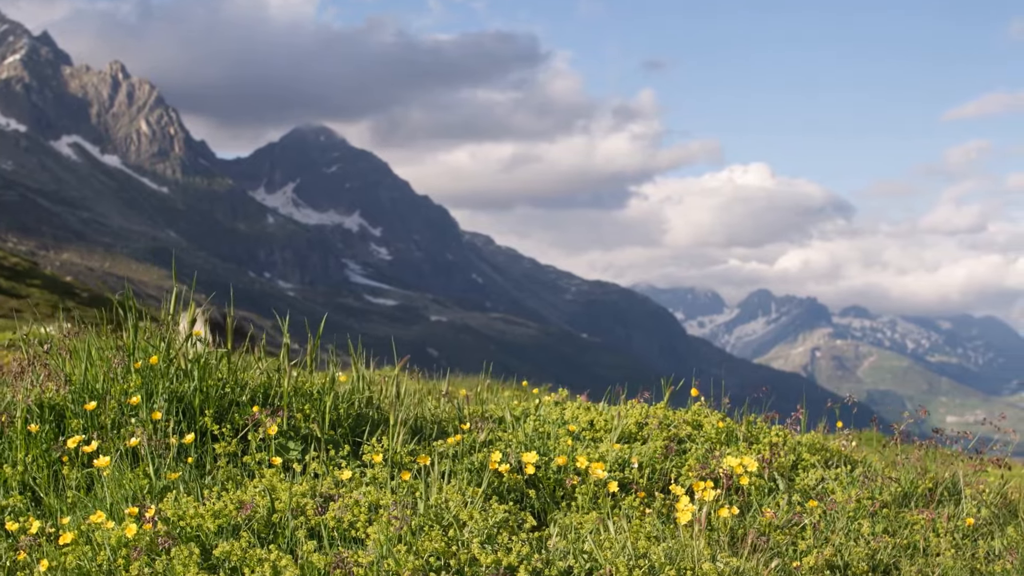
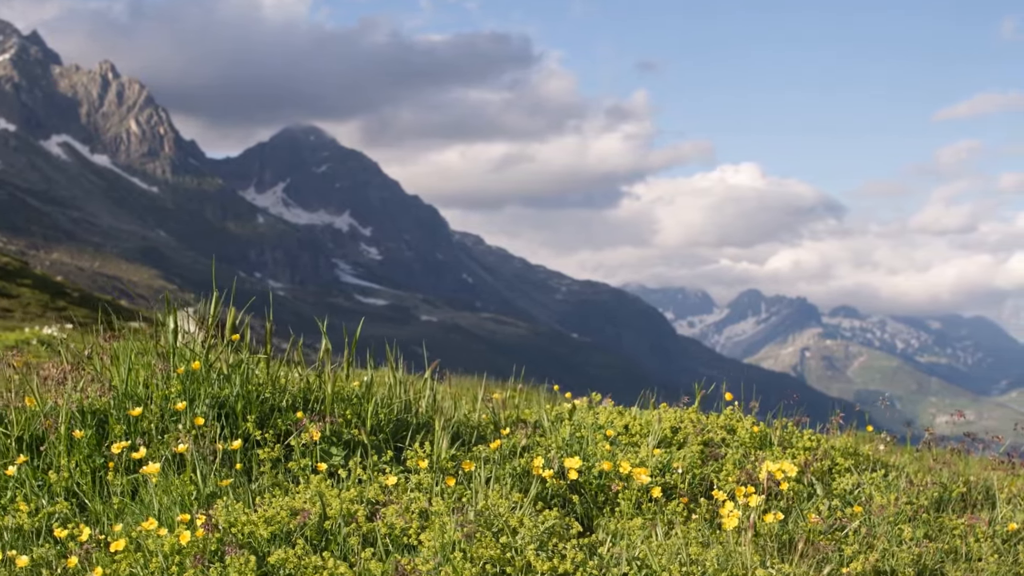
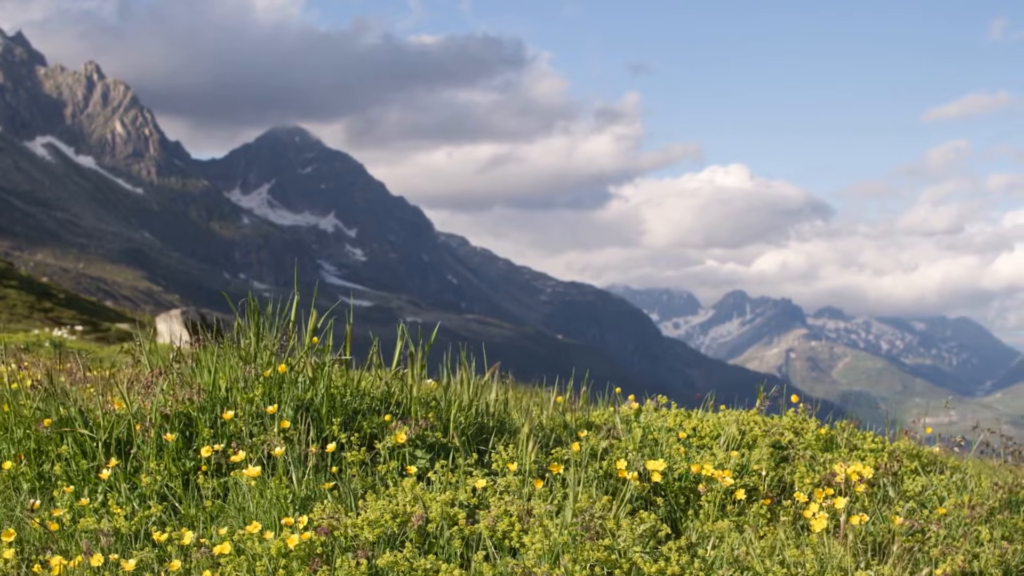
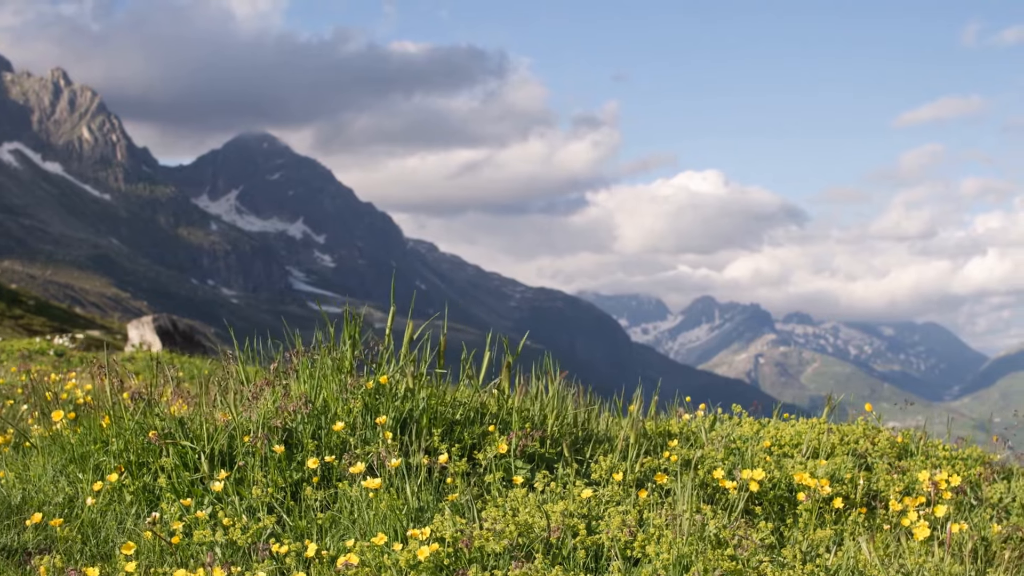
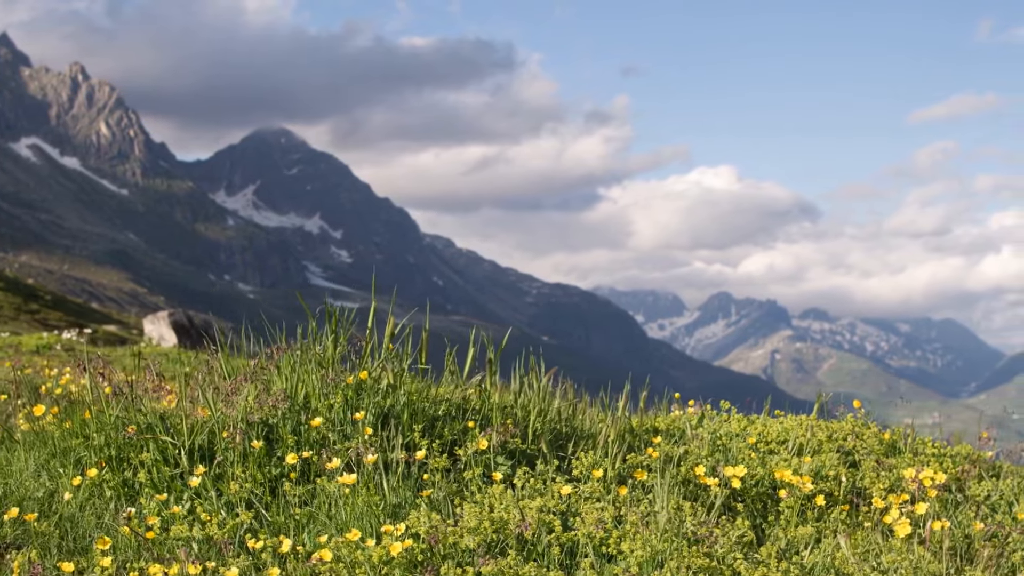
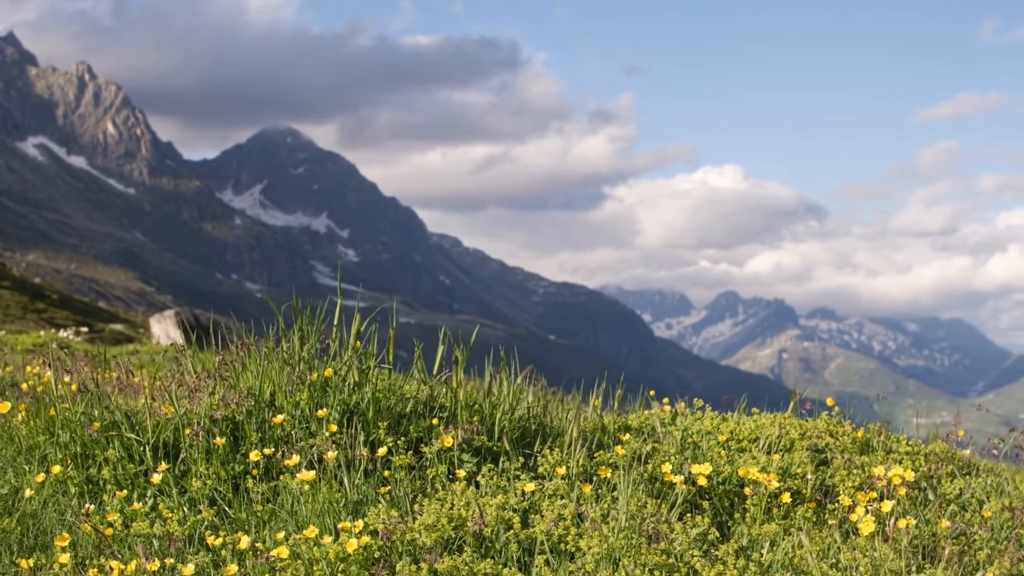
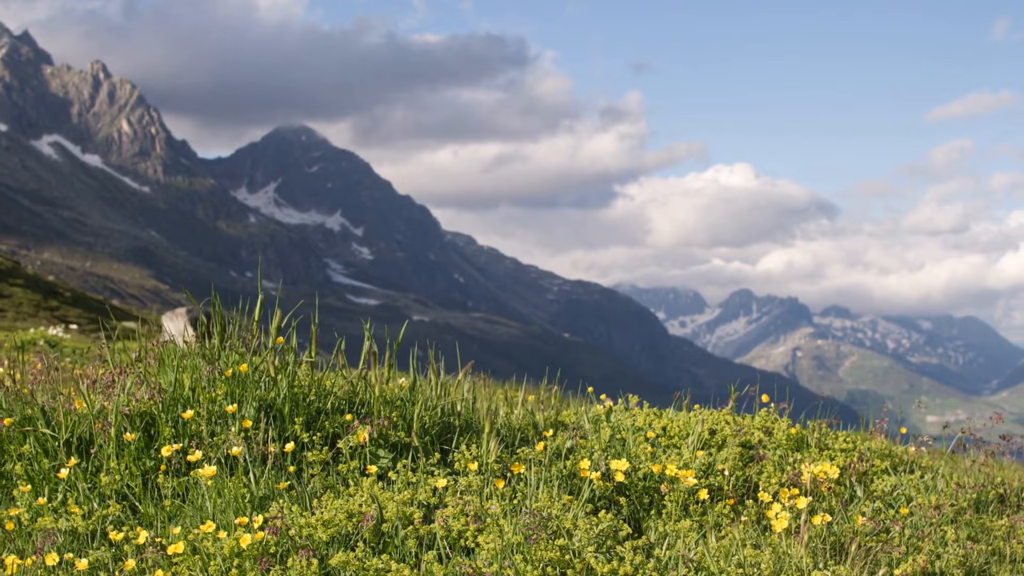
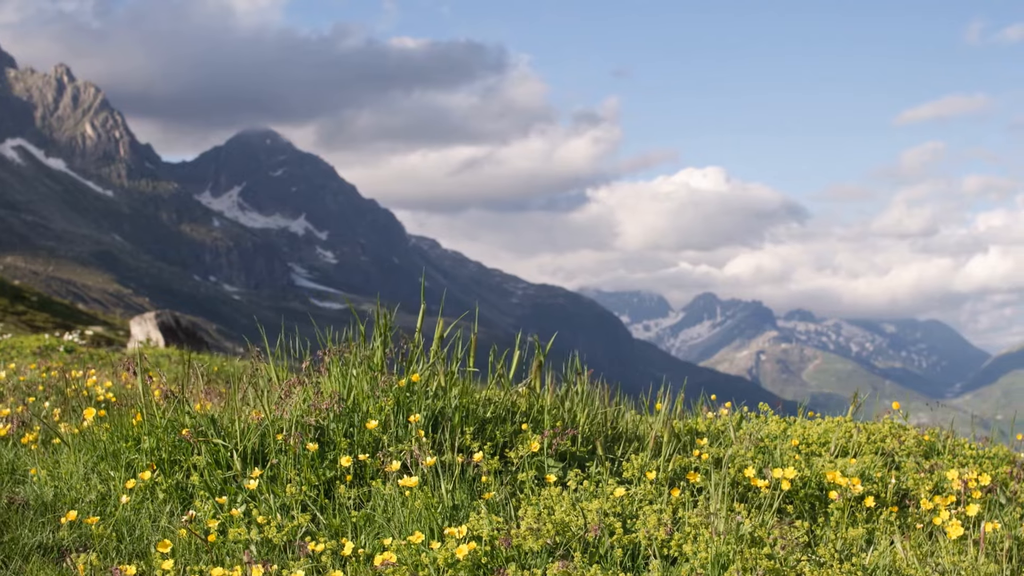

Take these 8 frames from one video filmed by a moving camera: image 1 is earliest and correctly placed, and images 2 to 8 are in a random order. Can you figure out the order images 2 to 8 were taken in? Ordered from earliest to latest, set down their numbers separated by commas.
2, 7, 3, 6, 5, 8, 4
